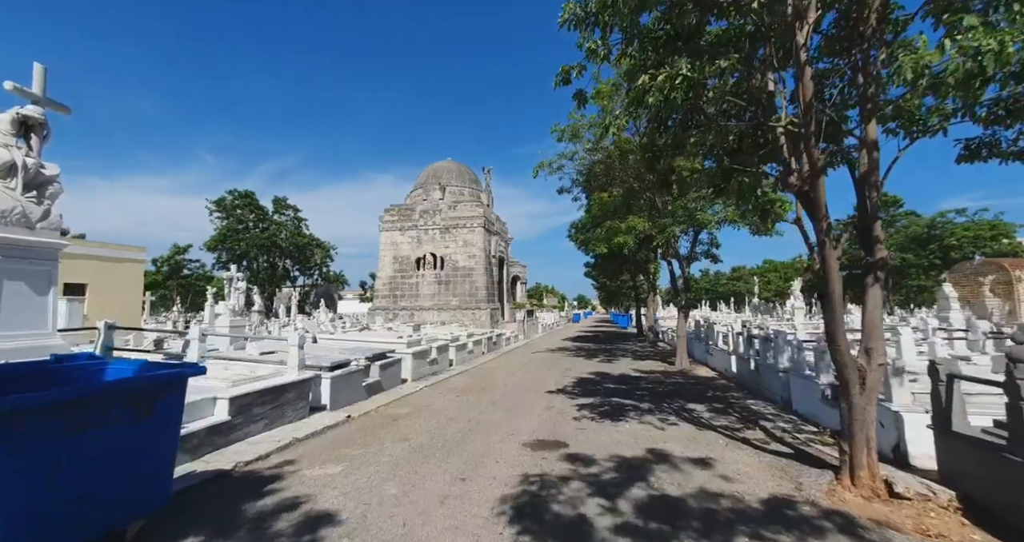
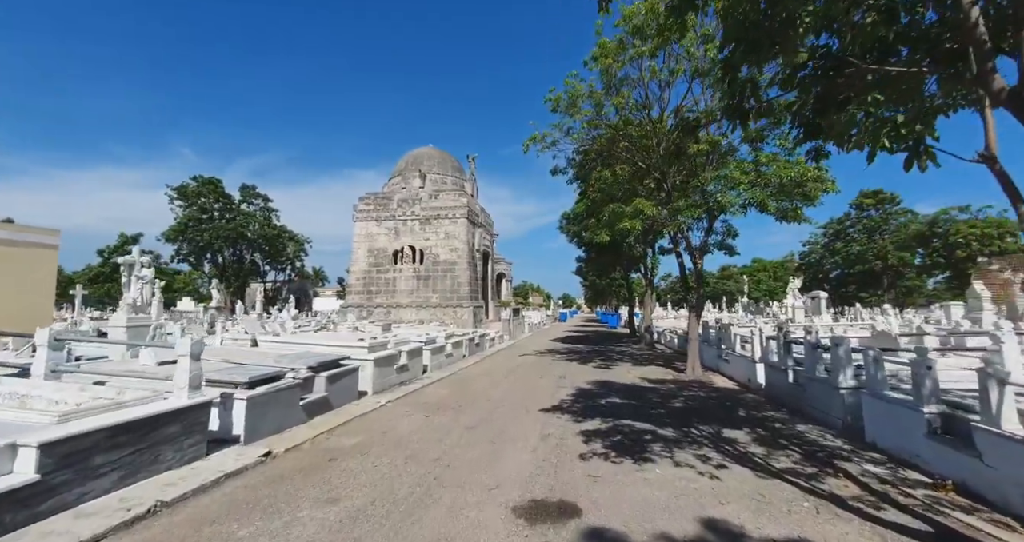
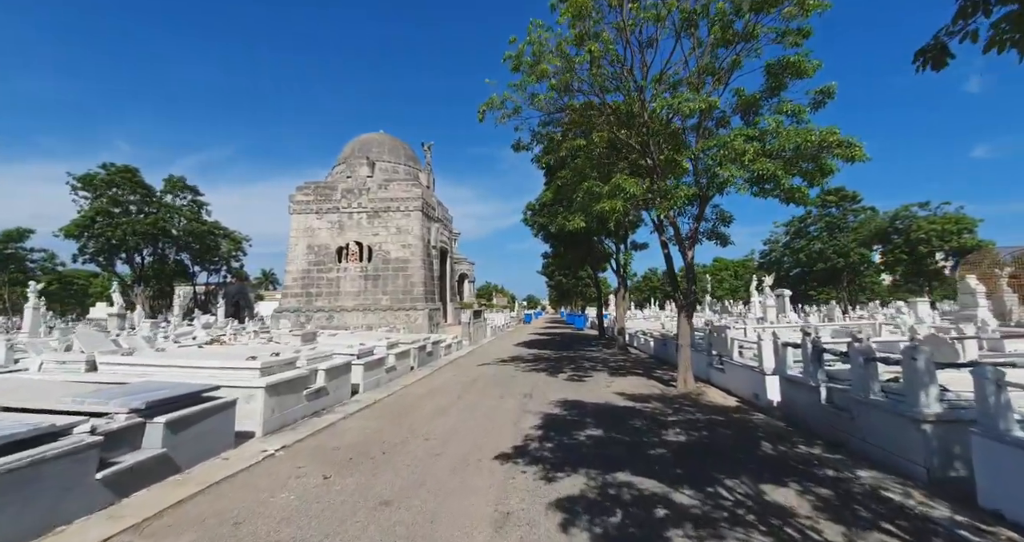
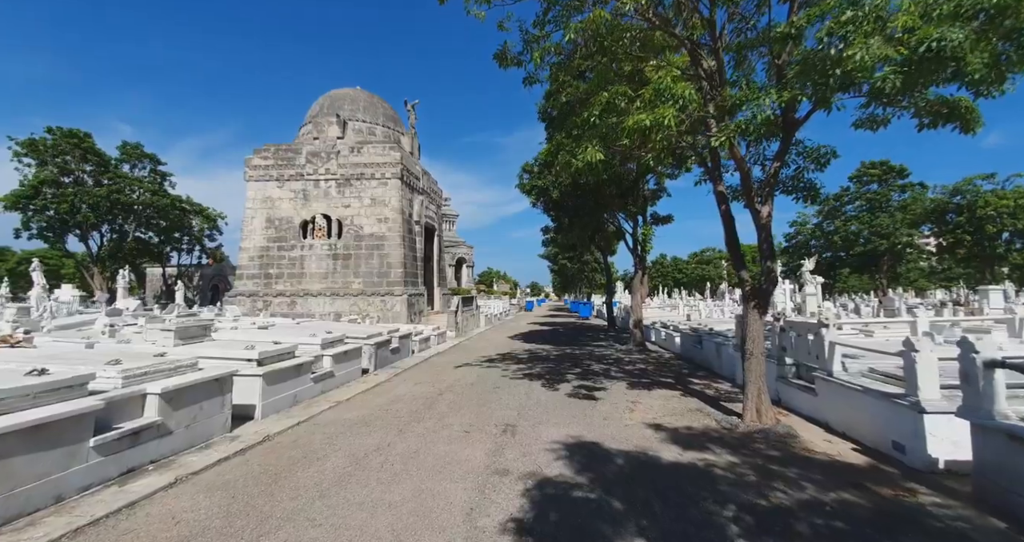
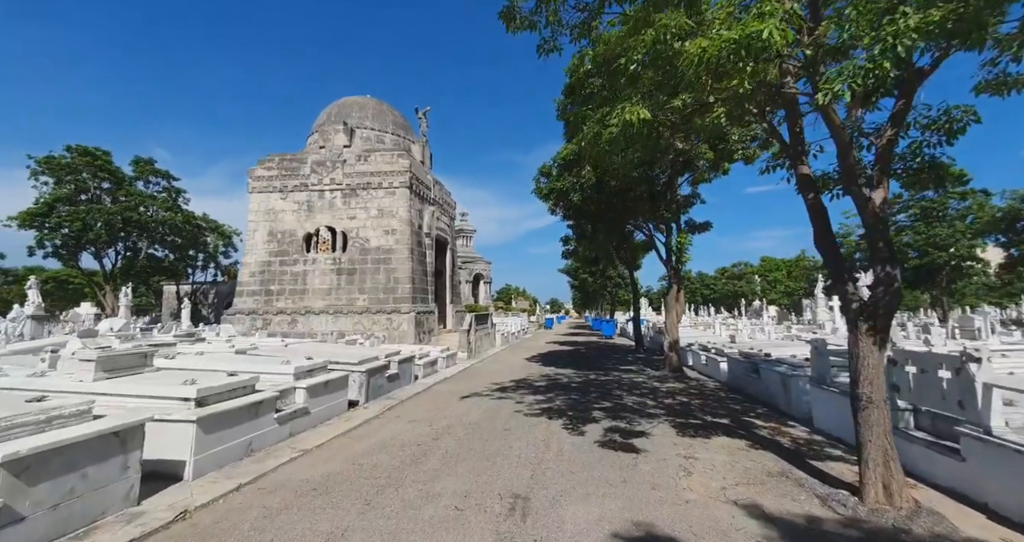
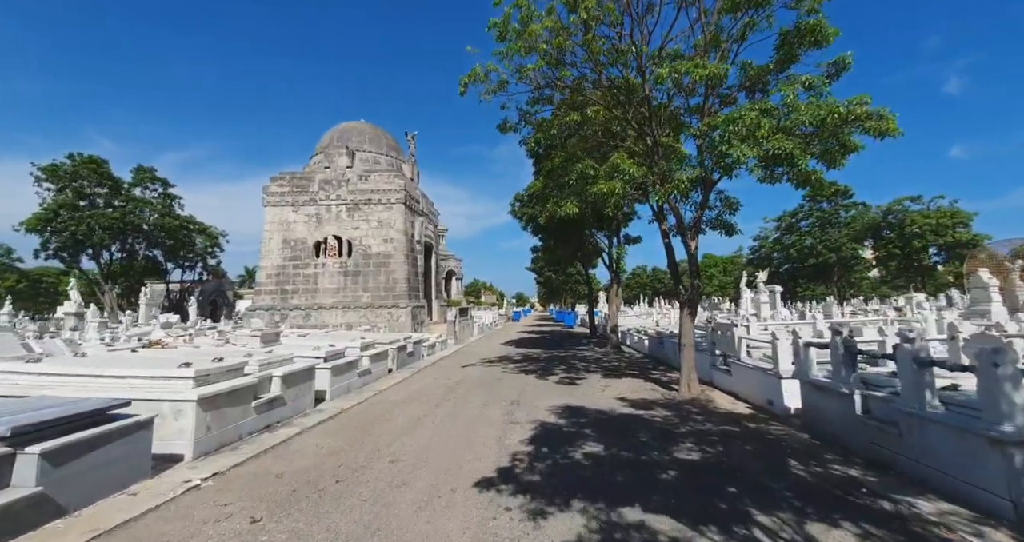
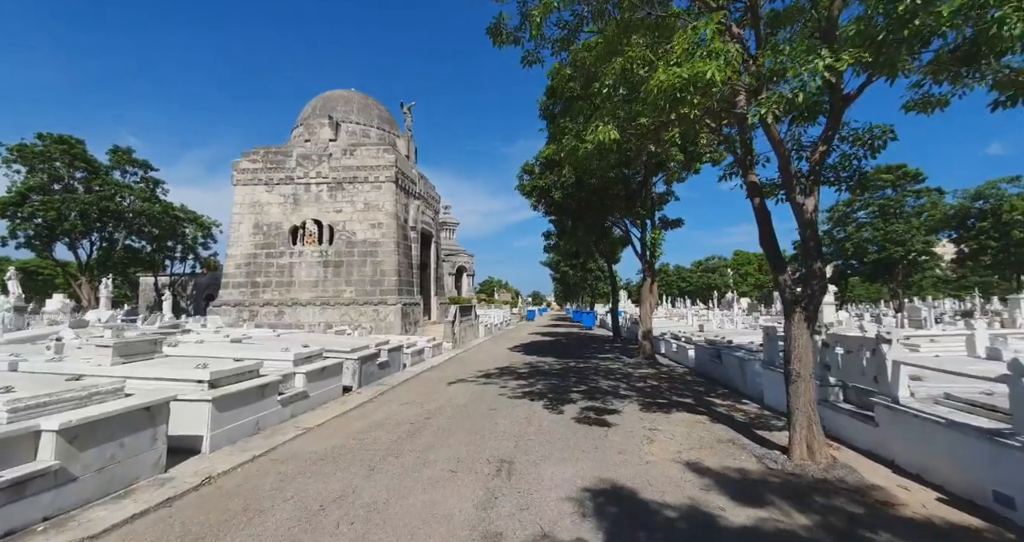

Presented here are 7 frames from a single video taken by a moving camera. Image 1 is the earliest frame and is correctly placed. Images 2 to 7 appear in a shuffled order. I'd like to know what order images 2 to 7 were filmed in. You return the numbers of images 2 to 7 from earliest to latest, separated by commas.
2, 3, 6, 4, 7, 5
